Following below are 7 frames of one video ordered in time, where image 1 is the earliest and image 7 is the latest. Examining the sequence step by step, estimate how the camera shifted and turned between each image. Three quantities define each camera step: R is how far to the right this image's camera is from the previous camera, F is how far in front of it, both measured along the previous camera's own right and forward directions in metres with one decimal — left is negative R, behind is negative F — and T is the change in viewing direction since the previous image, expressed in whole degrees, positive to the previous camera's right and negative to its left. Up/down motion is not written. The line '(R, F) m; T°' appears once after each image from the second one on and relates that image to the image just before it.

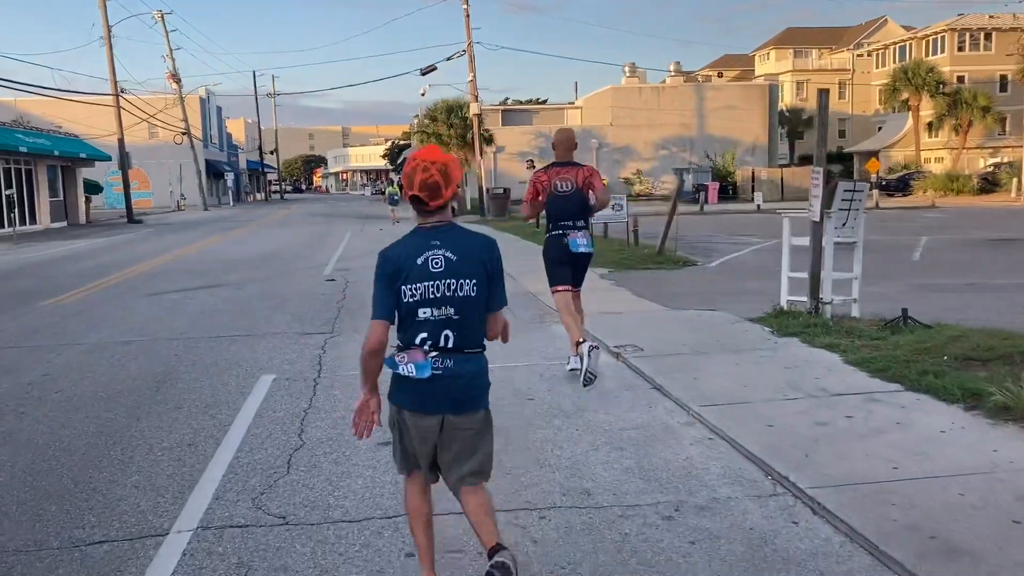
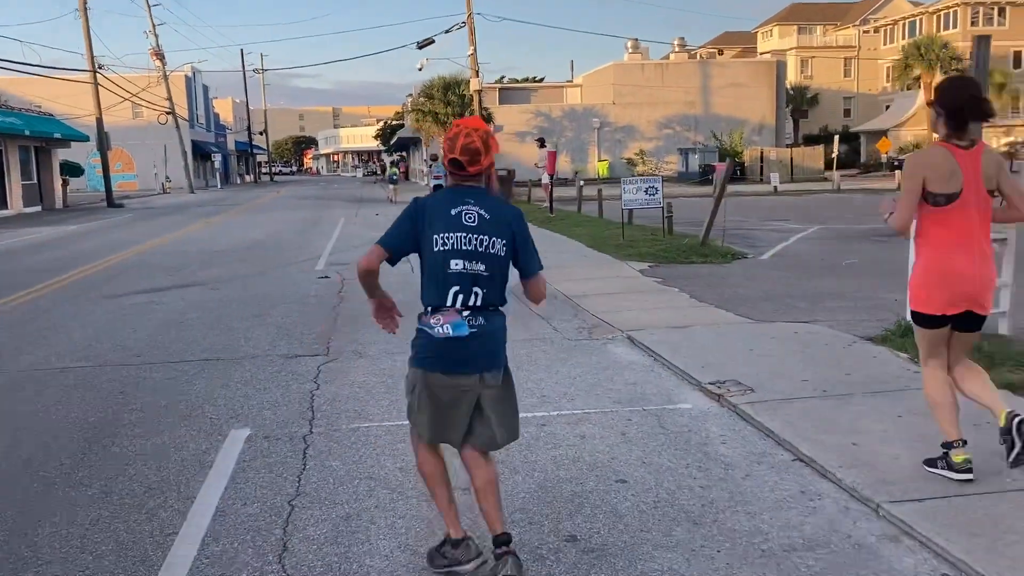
(-0.4, +2.1) m; 0°
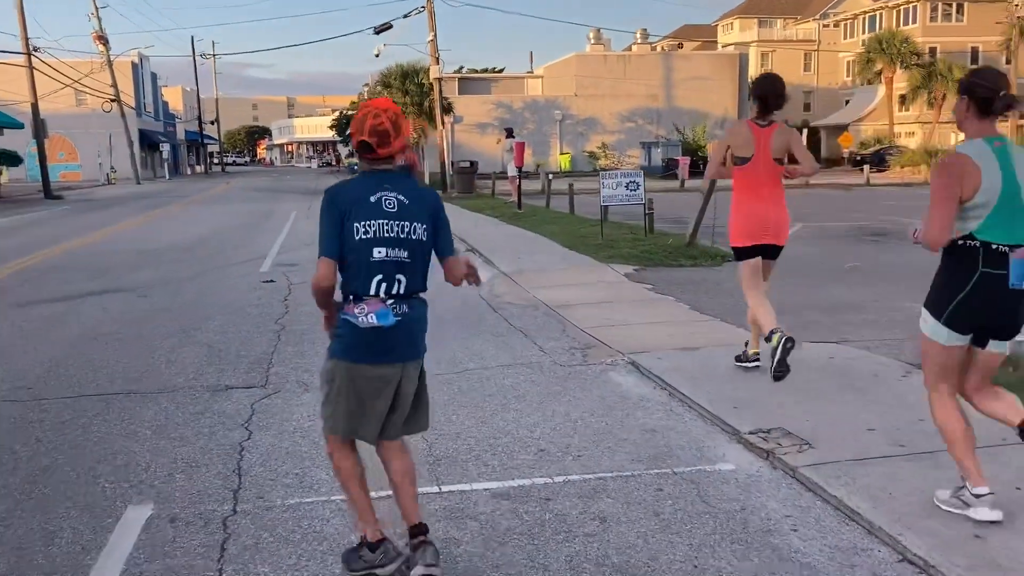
(-0.2, +1.4) m; +3°
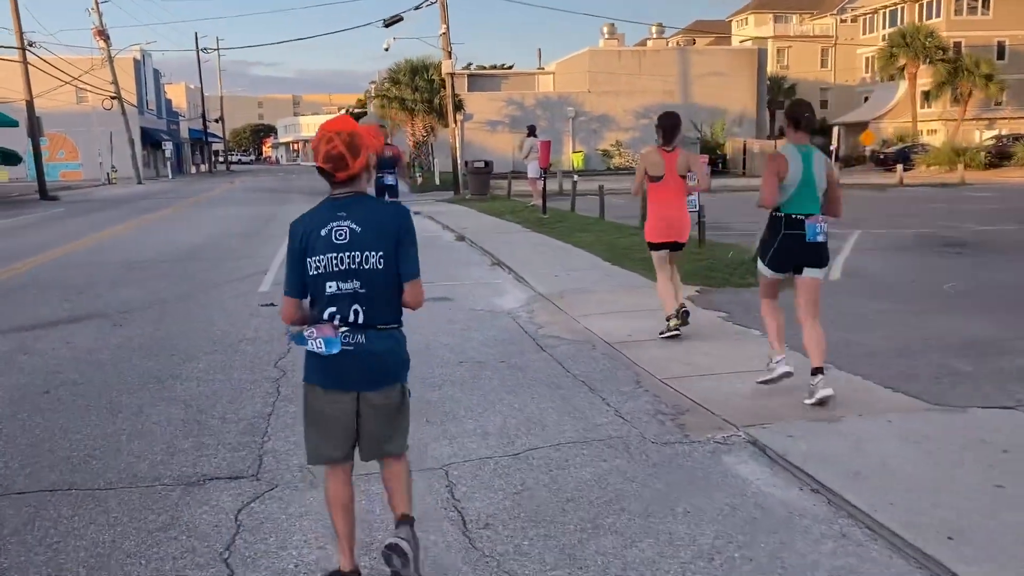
(-0.4, +1.7) m; 0°
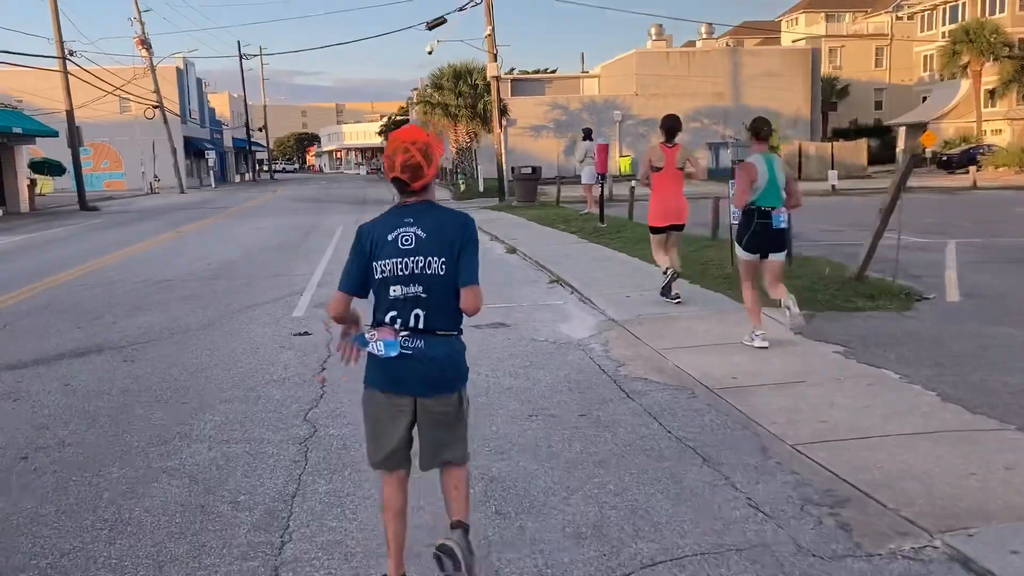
(-0.3, +1.3) m; -3°
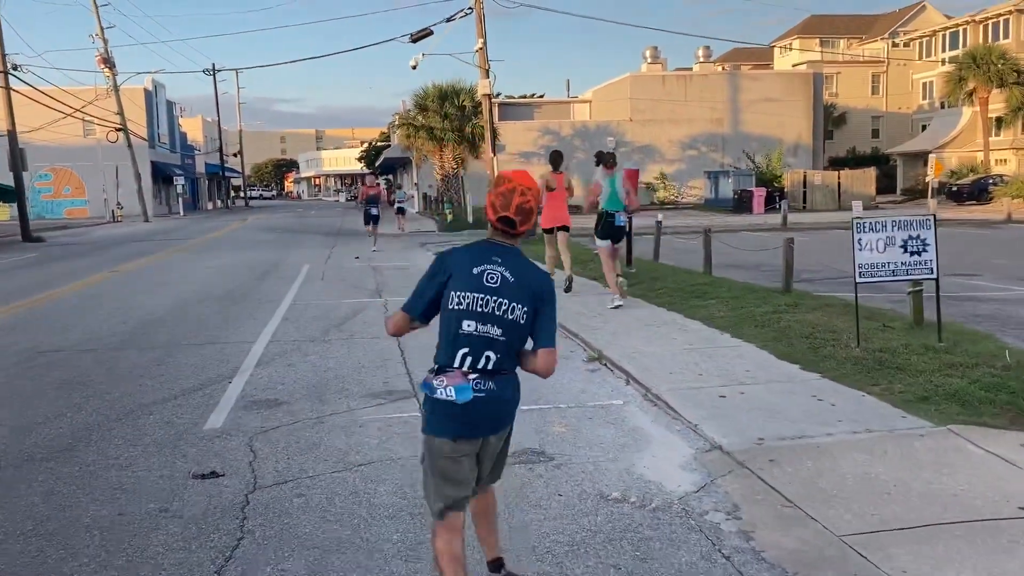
(-0.4, +3.4) m; +1°
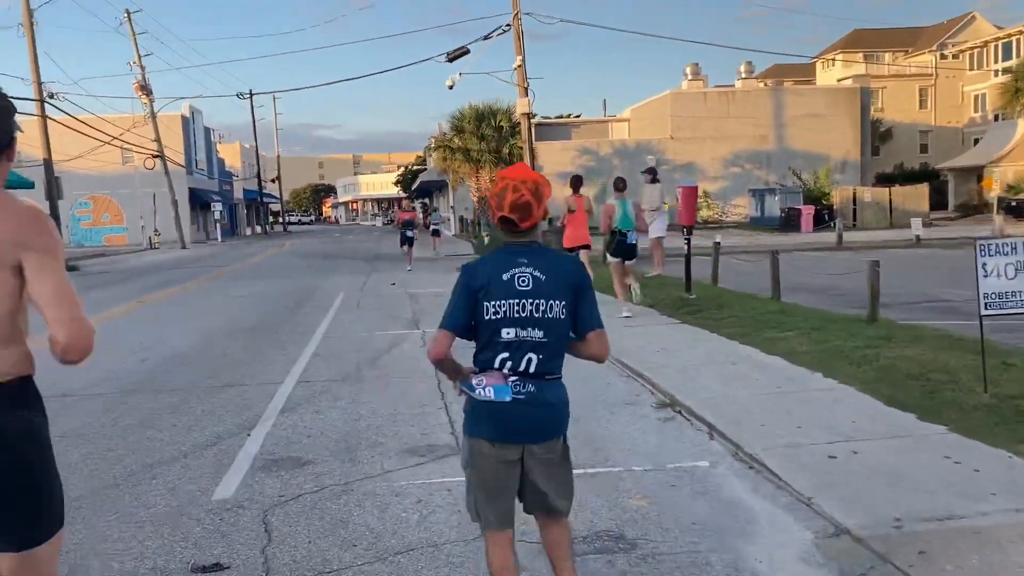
(-0.2, +1.0) m; -2°
